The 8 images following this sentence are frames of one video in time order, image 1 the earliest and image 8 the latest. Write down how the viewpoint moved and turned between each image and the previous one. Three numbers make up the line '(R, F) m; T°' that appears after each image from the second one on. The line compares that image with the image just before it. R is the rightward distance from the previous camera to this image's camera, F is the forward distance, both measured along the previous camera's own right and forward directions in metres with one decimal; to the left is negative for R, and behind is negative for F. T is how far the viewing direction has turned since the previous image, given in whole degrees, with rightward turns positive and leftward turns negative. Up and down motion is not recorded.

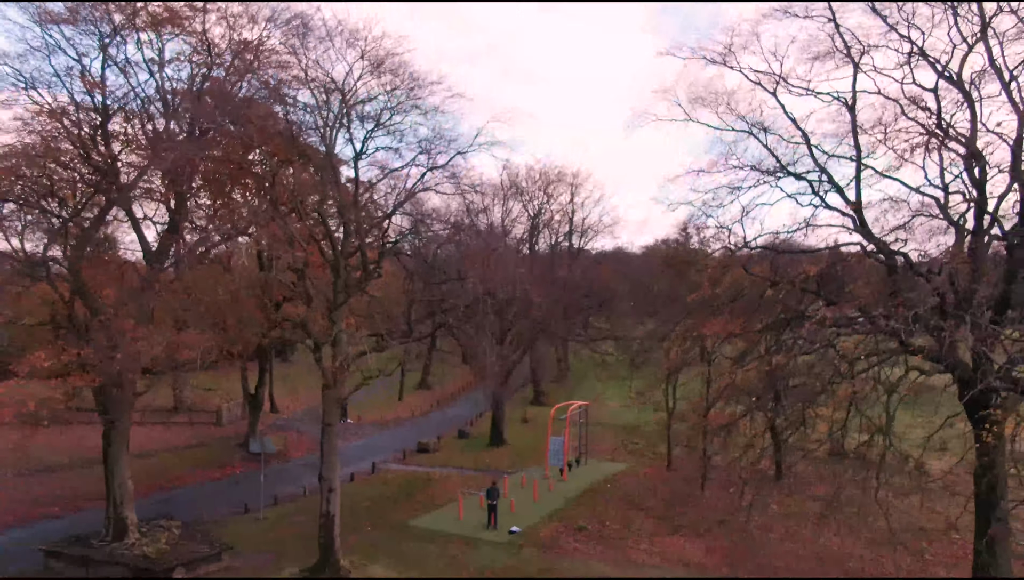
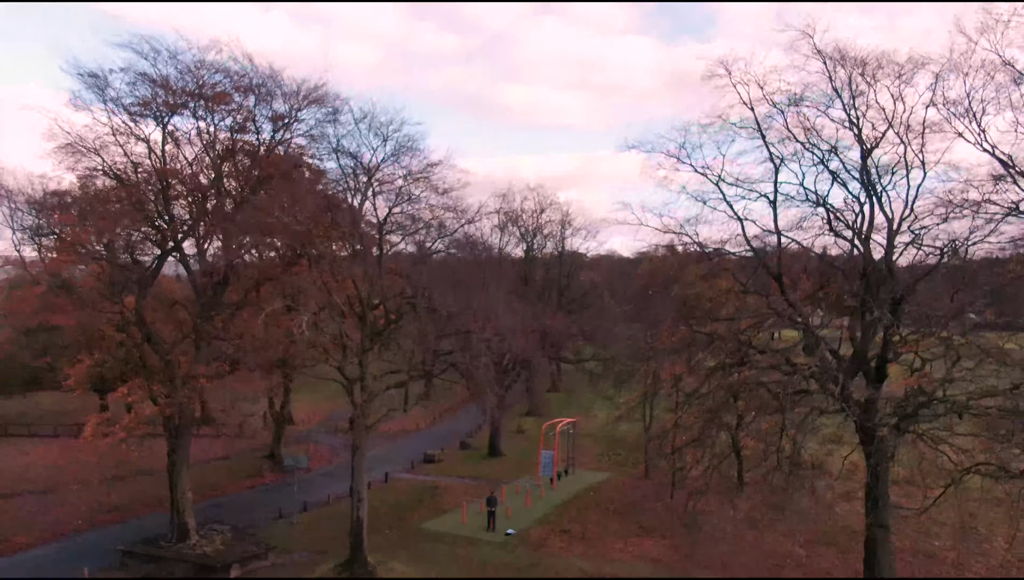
(0.0, -2.7) m; 0°
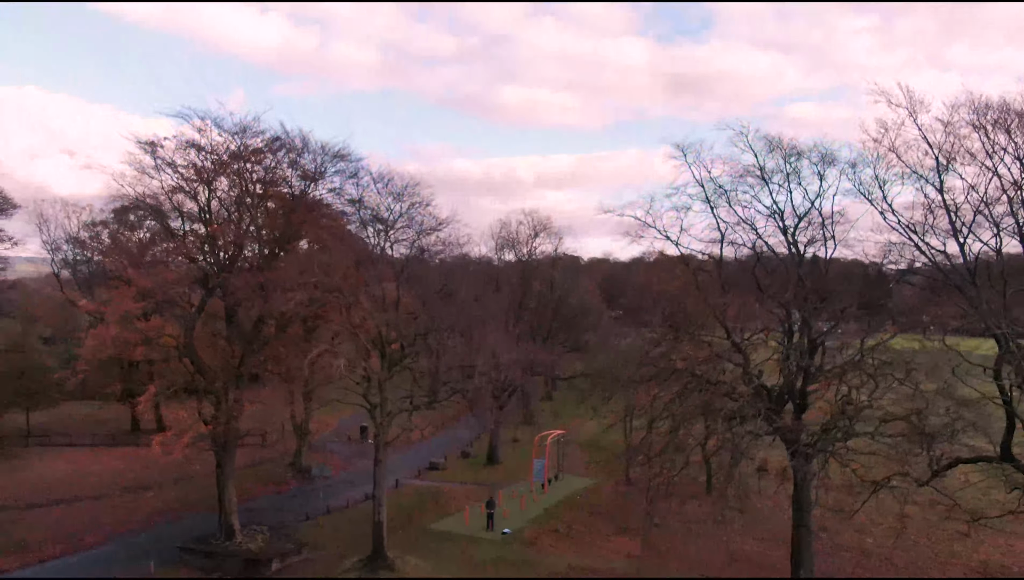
(+0.1, -2.9) m; 0°
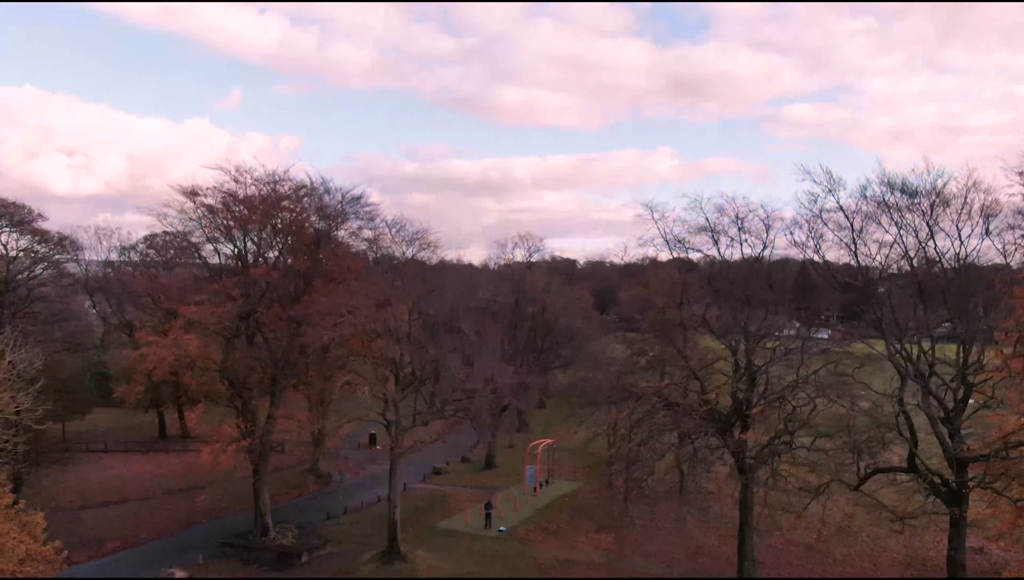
(+0.1, -3.1) m; 0°
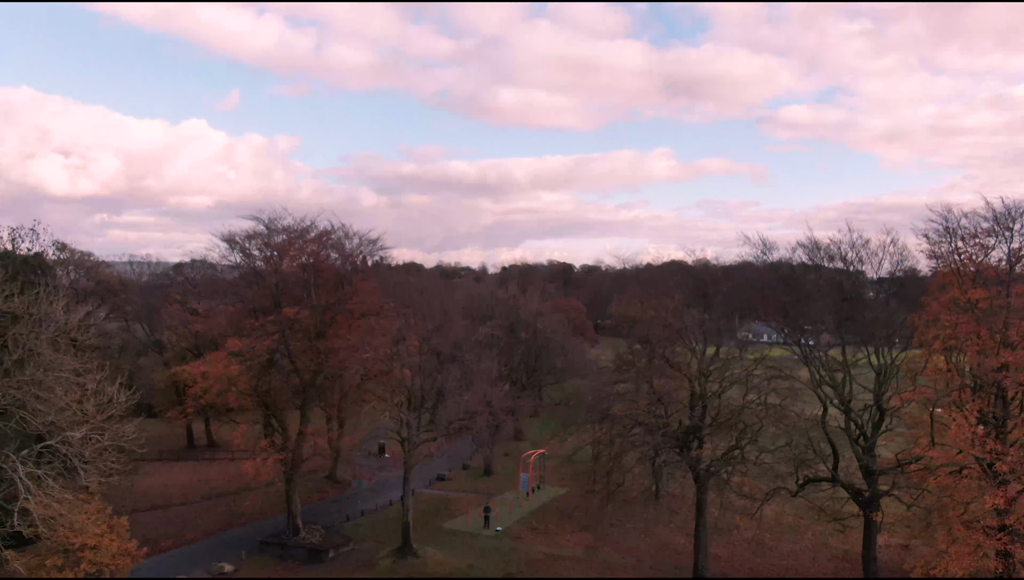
(+0.1, -3.8) m; 0°
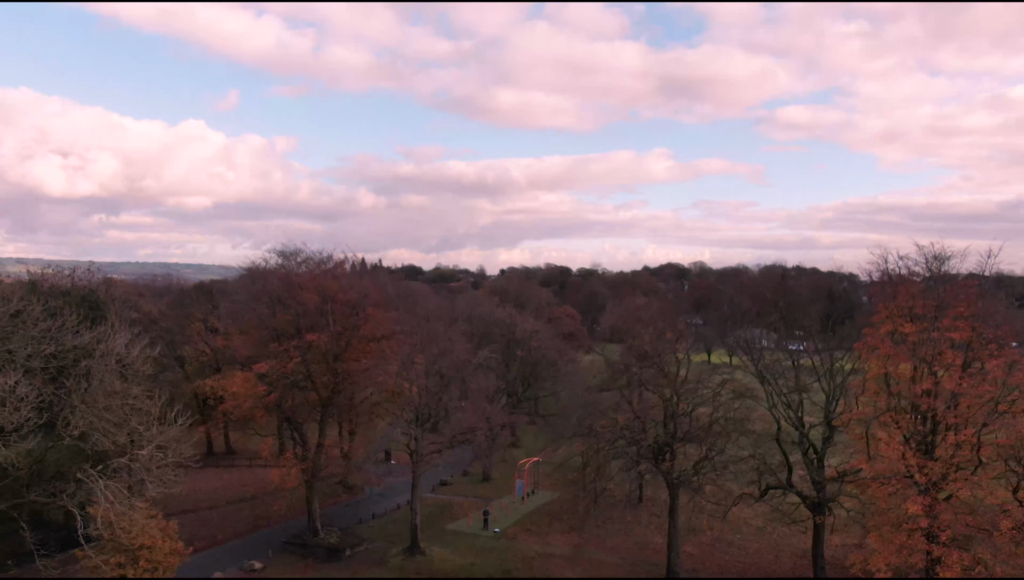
(+0.1, -3.1) m; 0°
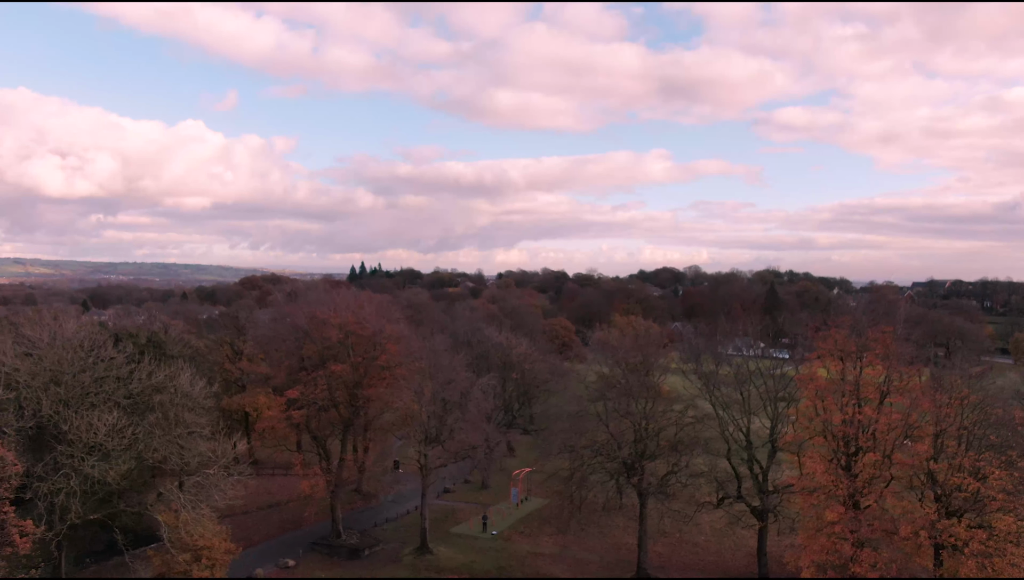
(+0.1, -4.7) m; 0°
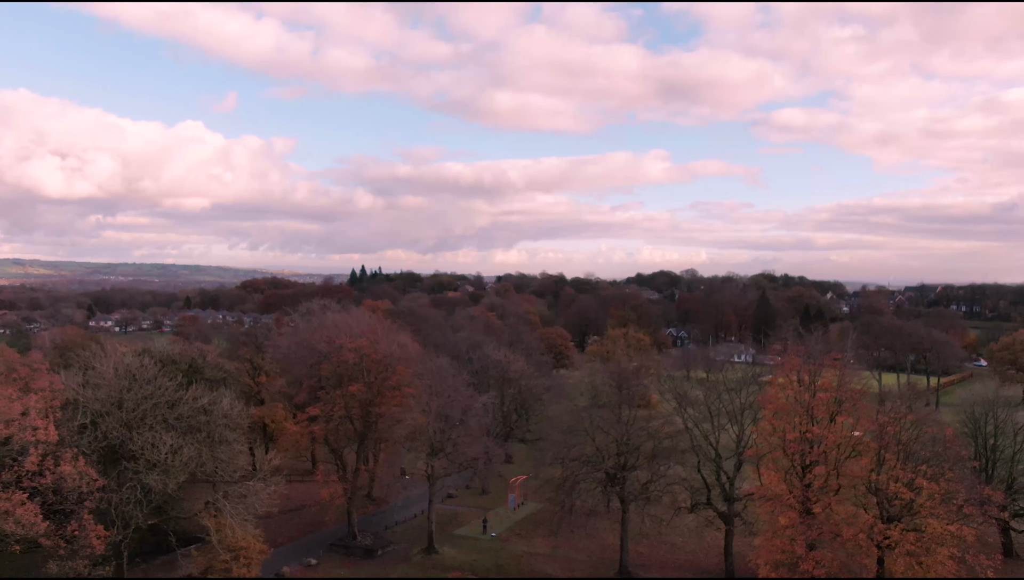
(+0.1, -4.0) m; 0°
